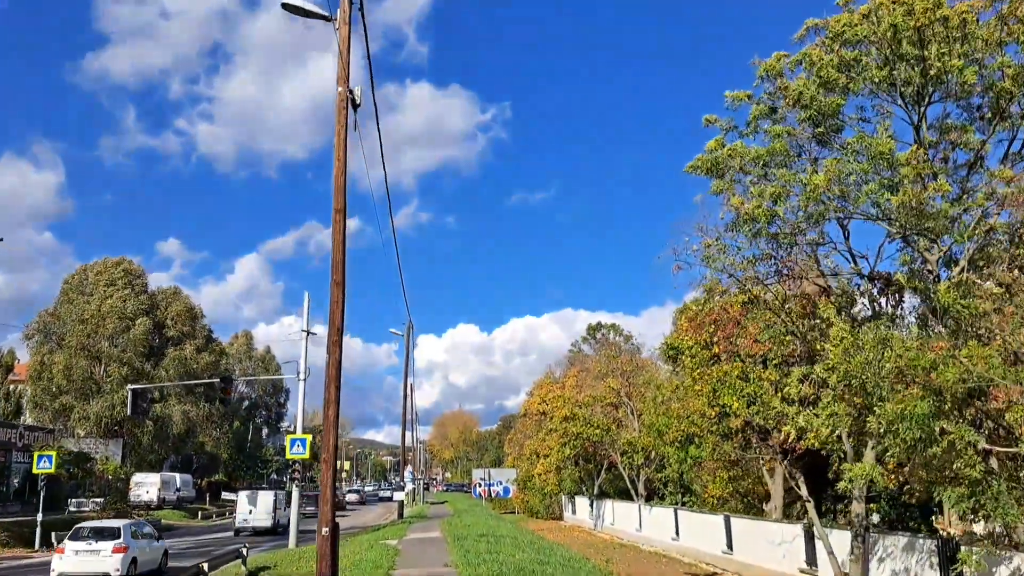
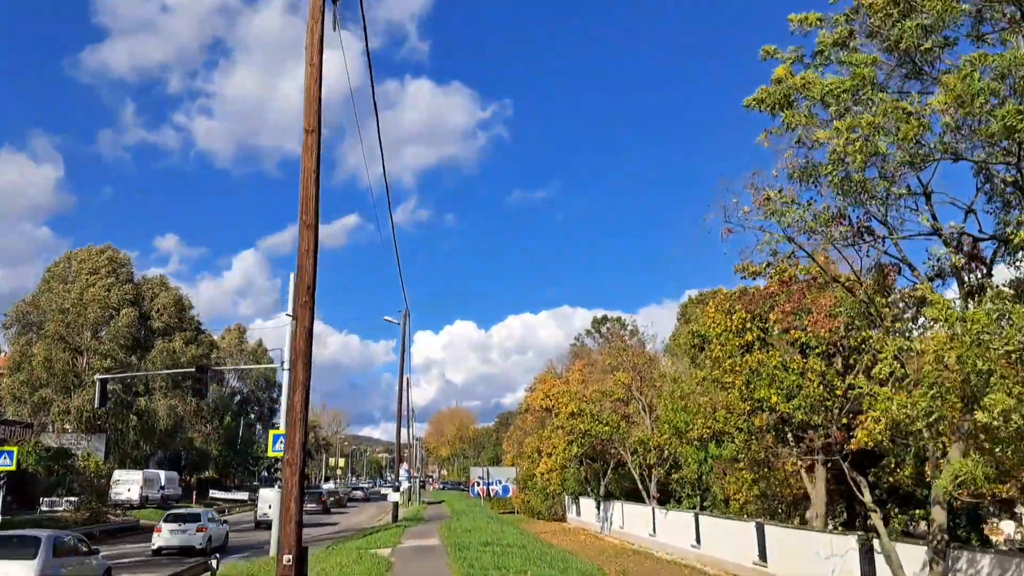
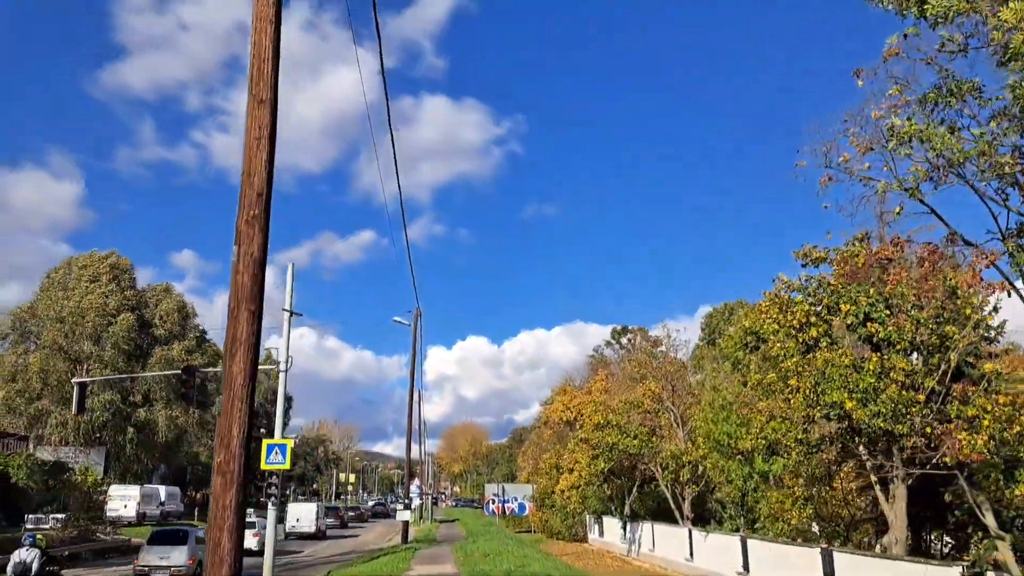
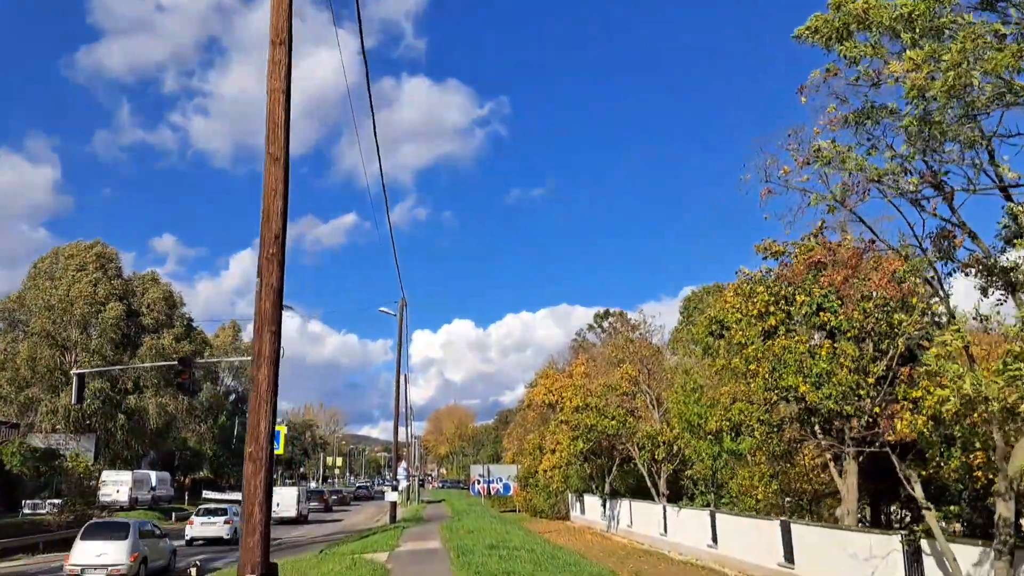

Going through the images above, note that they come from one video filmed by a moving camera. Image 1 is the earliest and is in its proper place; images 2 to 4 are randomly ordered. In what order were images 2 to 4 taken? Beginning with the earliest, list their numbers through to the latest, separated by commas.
2, 4, 3
